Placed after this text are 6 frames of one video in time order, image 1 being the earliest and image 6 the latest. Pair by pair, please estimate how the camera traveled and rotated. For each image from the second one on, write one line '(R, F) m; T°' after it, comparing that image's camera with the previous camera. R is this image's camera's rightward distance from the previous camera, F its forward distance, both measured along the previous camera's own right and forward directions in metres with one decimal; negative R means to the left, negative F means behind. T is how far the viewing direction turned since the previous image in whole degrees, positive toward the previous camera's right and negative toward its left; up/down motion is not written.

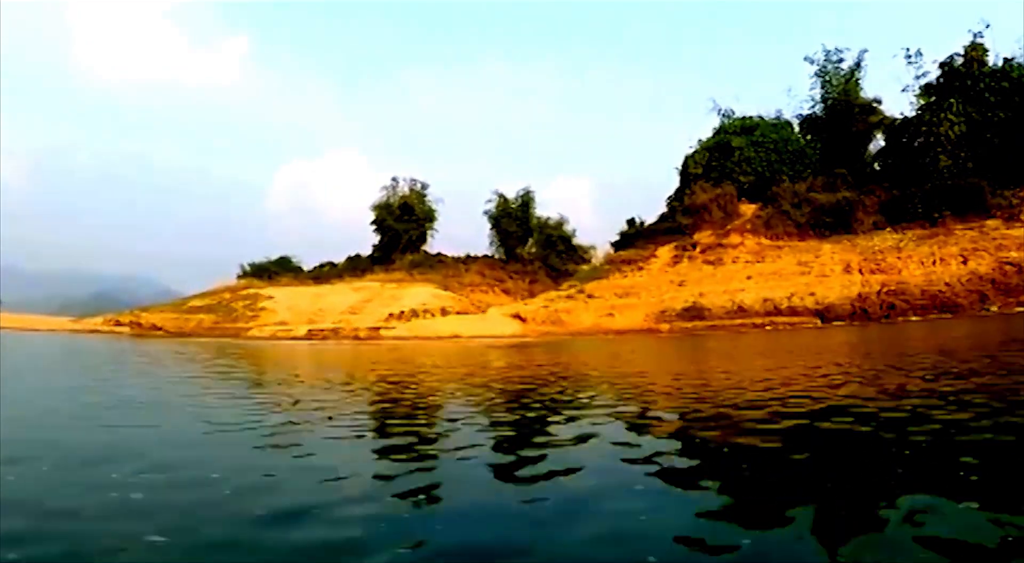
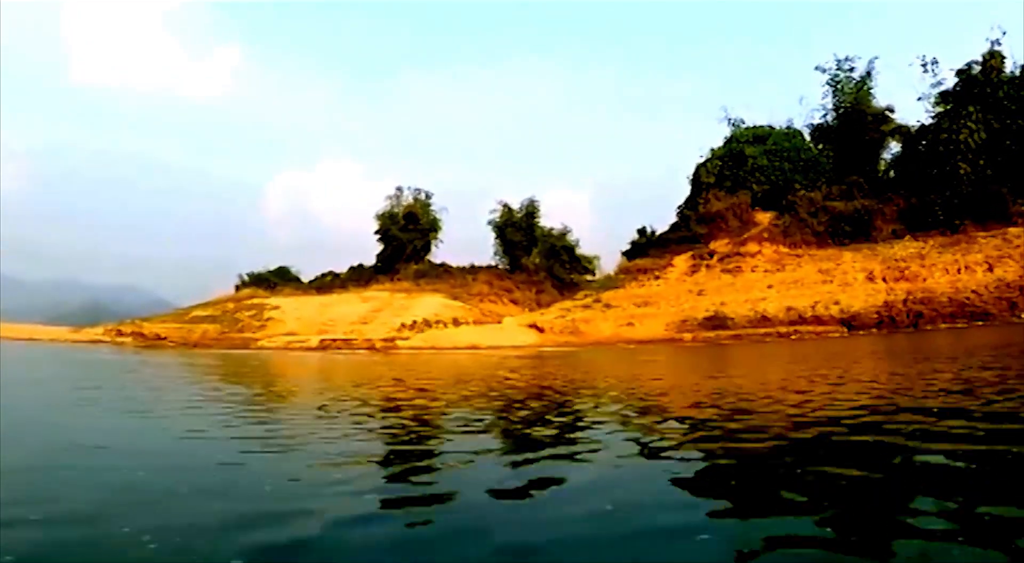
(-0.7, +0.3) m; +1°
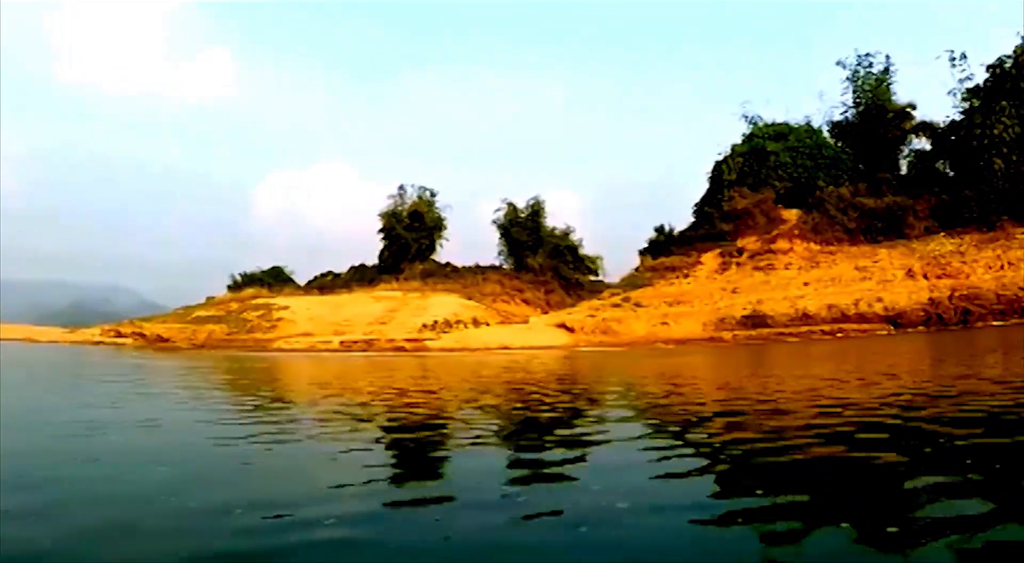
(-1.3, +0.7) m; +2°
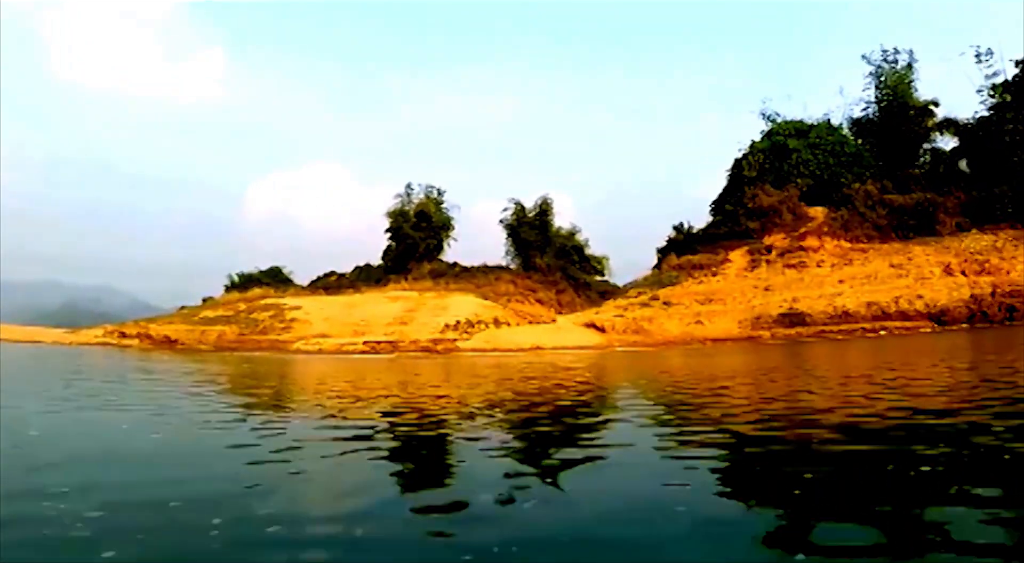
(-1.1, +0.5) m; +1°
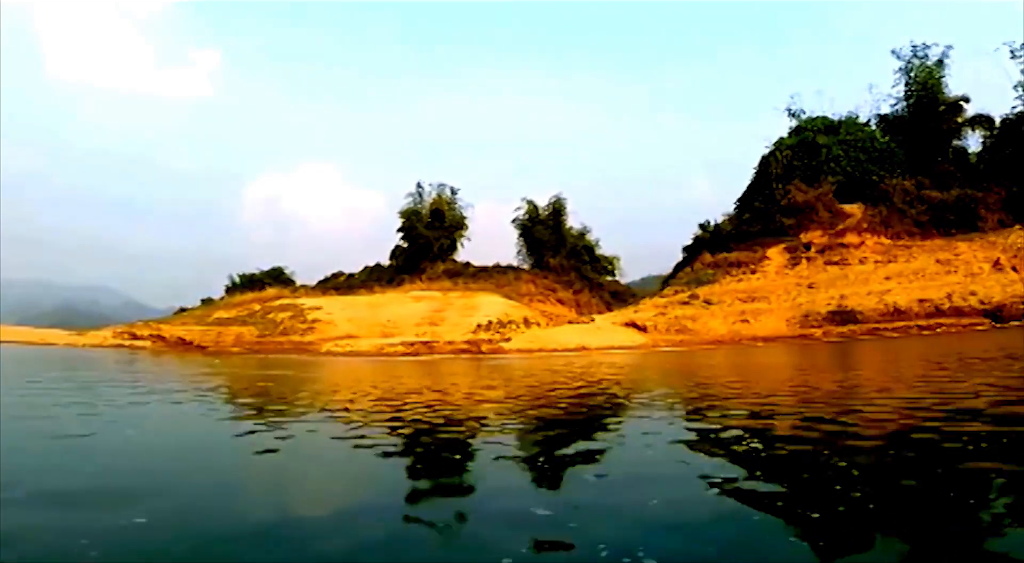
(-1.4, +0.6) m; +1°
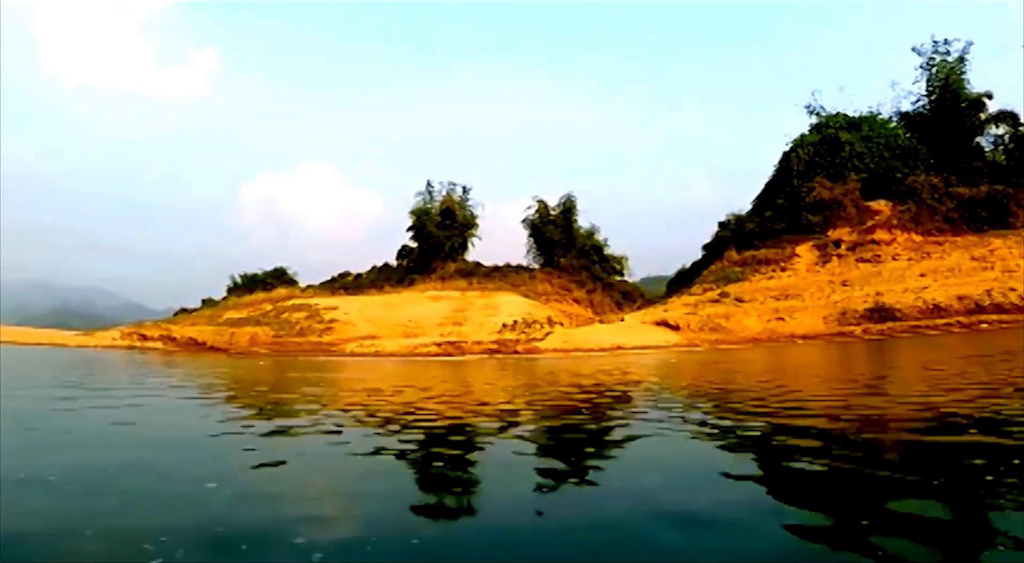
(-1.0, +0.4) m; +1°
